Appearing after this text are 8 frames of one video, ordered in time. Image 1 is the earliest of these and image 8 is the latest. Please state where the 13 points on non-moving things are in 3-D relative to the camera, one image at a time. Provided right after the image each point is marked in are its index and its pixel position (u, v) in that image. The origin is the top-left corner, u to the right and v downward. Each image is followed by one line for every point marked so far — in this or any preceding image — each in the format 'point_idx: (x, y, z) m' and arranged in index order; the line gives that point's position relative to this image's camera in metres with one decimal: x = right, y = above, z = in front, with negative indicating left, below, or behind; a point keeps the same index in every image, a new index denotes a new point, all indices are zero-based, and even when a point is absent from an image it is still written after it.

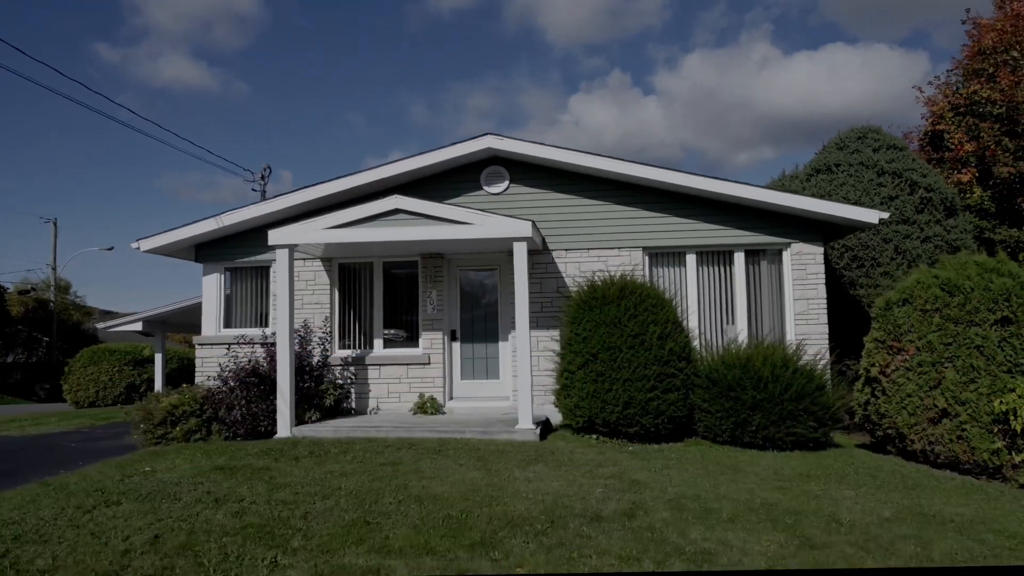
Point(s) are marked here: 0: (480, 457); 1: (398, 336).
0: (-0.3, -1.9, +8.2) m
1: (-1.7, -0.7, +11.1) m
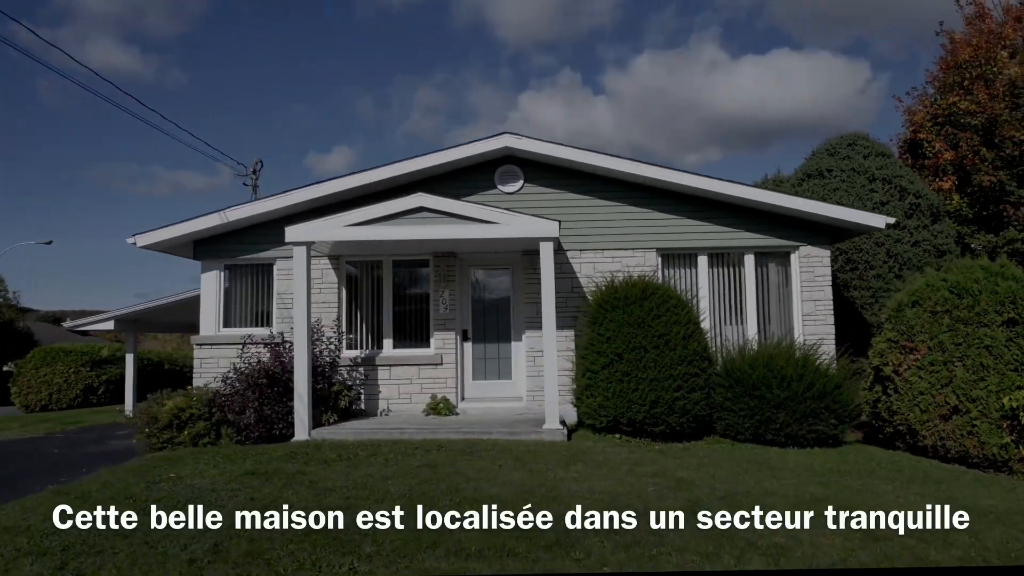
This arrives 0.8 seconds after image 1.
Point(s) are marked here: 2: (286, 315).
0: (+0.1, -1.9, +8.2) m
1: (-1.6, -0.7, +11.0) m
2: (-3.5, -0.4, +11.1) m
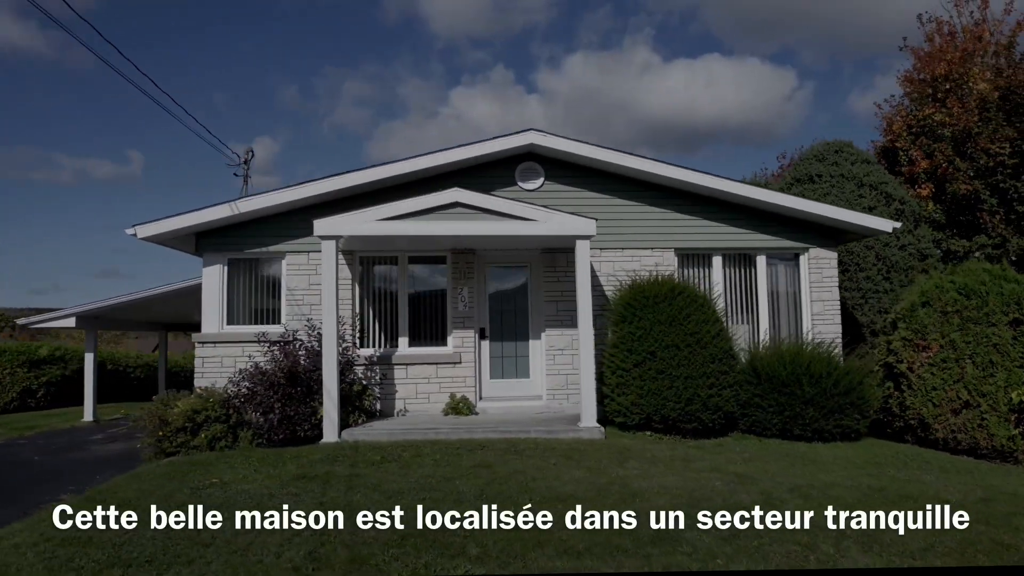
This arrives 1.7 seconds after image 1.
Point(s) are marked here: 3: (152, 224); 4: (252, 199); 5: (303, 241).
0: (+0.6, -1.9, +8.2) m
1: (-1.3, -0.7, +10.8) m
2: (-3.2, -0.3, +10.7) m
3: (-5.0, +0.9, +10.2) m
4: (-3.7, +1.3, +10.3) m
5: (-3.1, +0.7, +10.8) m
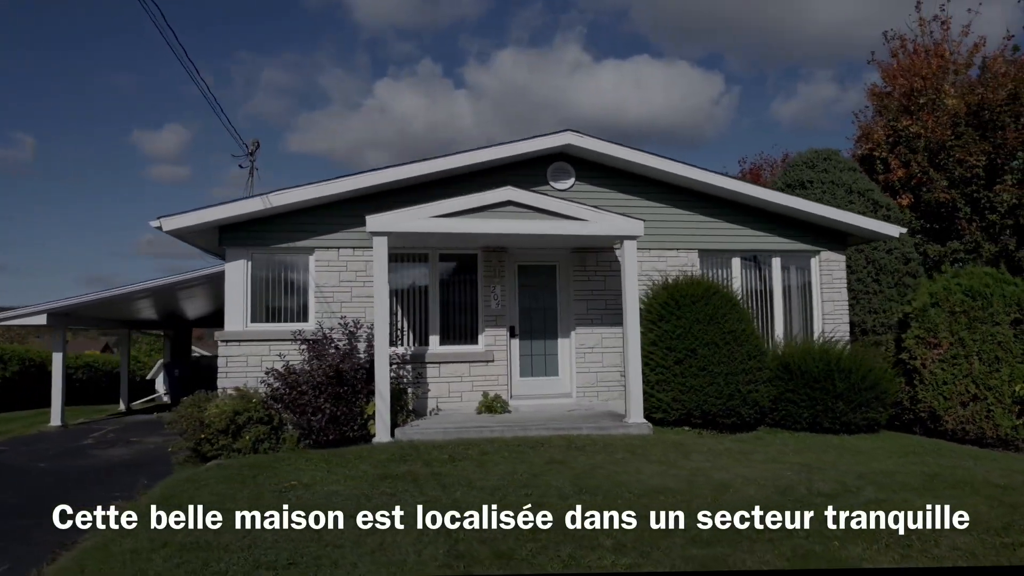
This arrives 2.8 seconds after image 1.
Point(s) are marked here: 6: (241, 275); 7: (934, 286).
0: (+1.3, -1.9, +8.4) m
1: (-0.8, -0.7, +10.8) m
2: (-2.7, -0.3, +10.5) m
3: (-4.5, +1.0, +9.8) m
4: (-3.1, +1.3, +10.1) m
5: (-2.6, +0.7, +10.6) m
6: (-3.9, +0.2, +10.4) m
7: (+6.1, 0.0, +10.5) m
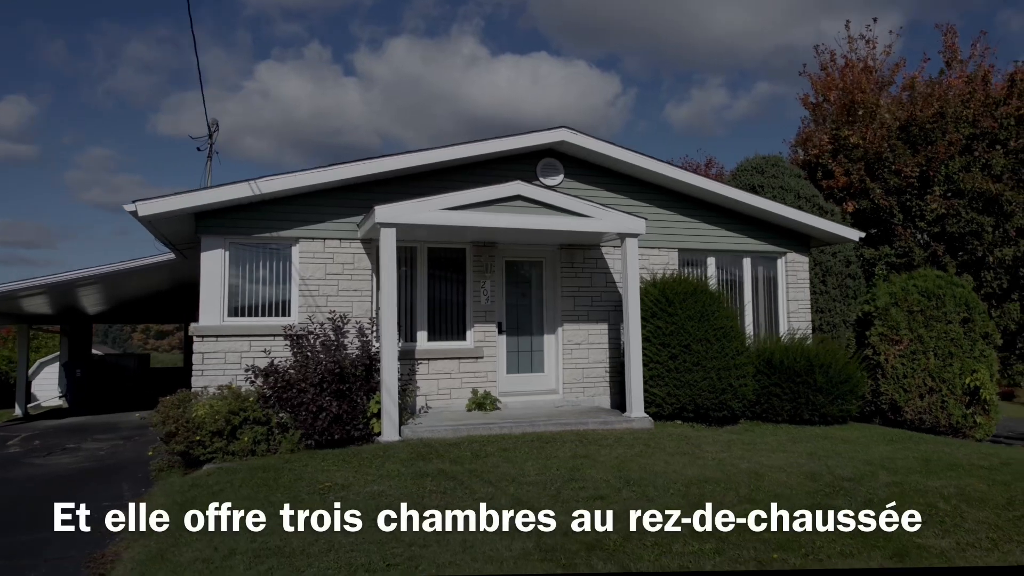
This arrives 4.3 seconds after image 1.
0: (+1.5, -1.8, +8.6) m
1: (-1.0, -0.6, +10.6) m
2: (-2.8, -0.2, +10.0) m
3: (-4.4, +1.1, +9.0) m
4: (-3.1, +1.4, +9.5) m
5: (-2.7, +0.8, +10.1) m
6: (-3.9, +0.3, +9.7) m
7: (+5.9, 0.0, +11.4) m
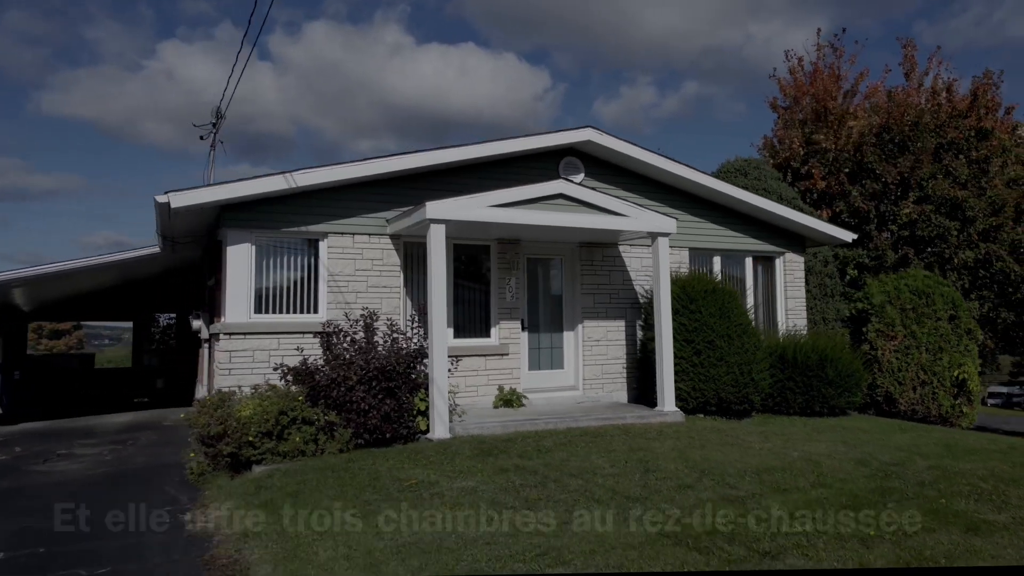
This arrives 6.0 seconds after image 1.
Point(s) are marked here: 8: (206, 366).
0: (+2.1, -1.8, +8.8) m
1: (-0.6, -0.5, +10.5) m
2: (-2.3, -0.1, +9.8) m
3: (-3.8, +1.1, +8.6) m
4: (-2.6, +1.5, +9.2) m
5: (-2.2, +0.9, +9.9) m
6: (-3.4, +0.4, +9.3) m
7: (+6.2, 0.0, +12.1) m
8: (-4.7, -1.2, +11.0) m
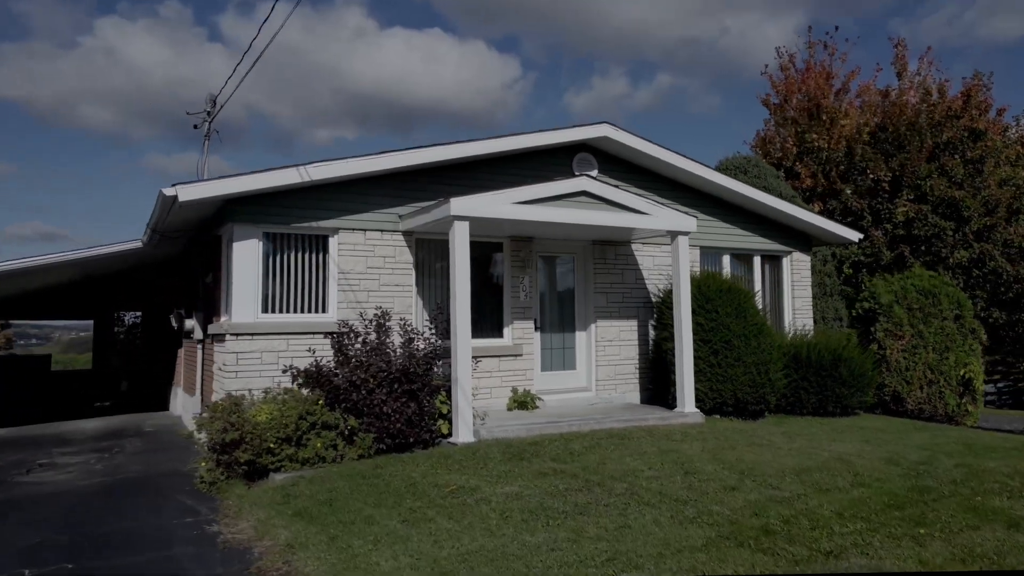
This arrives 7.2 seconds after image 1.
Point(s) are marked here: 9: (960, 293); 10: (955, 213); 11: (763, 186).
0: (+2.4, -1.8, +8.7) m
1: (-0.4, -0.5, +10.3) m
2: (-2.1, -0.1, +9.4) m
3: (-3.5, +1.2, +8.2) m
4: (-2.3, +1.5, +8.9) m
5: (-2.0, +0.9, +9.5) m
6: (-3.1, +0.4, +8.9) m
7: (+6.3, 0.0, +12.1) m
8: (-4.5, -1.2, +10.6) m
9: (+7.3, -0.1, +11.9) m
10: (+9.1, +1.5, +15.0) m
11: (+5.3, +2.0, +15.4) m
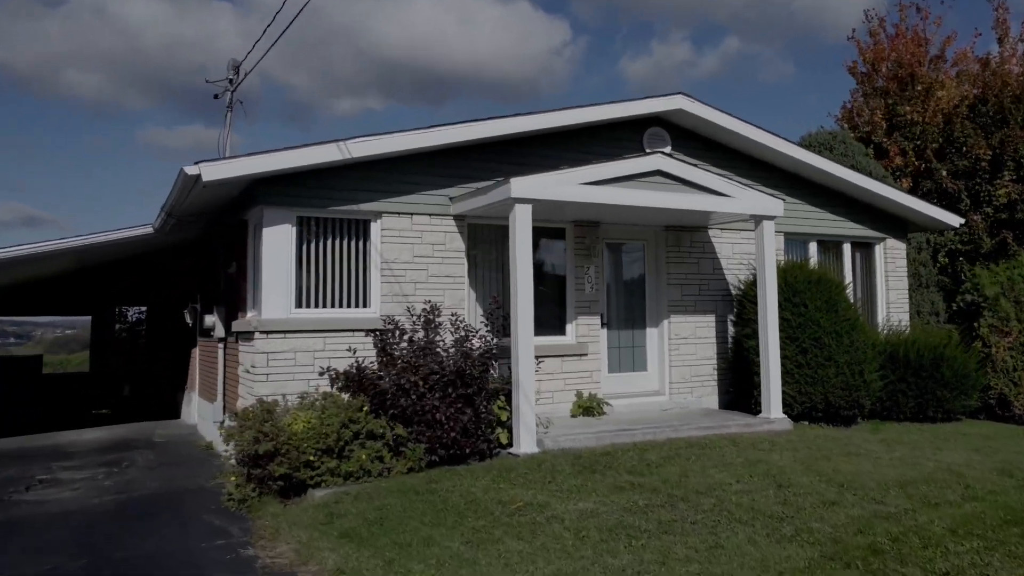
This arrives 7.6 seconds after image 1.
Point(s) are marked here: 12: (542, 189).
0: (+3.1, -1.7, +7.7) m
1: (+0.4, -0.5, +9.5) m
2: (-1.3, -0.1, +8.7) m
3: (-2.9, +1.2, +7.6) m
4: (-1.6, +1.5, +8.2) m
5: (-1.3, +0.9, +8.9) m
6: (-2.4, +0.4, +8.3) m
7: (+7.2, +0.2, +10.9) m
8: (-3.6, -1.2, +10.1) m
9: (+8.2, +0.1, +10.6) m
10: (+10.2, +1.7, +13.6) m
11: (+6.4, +2.1, +14.2) m
12: (+0.2, +1.0, +7.6) m
